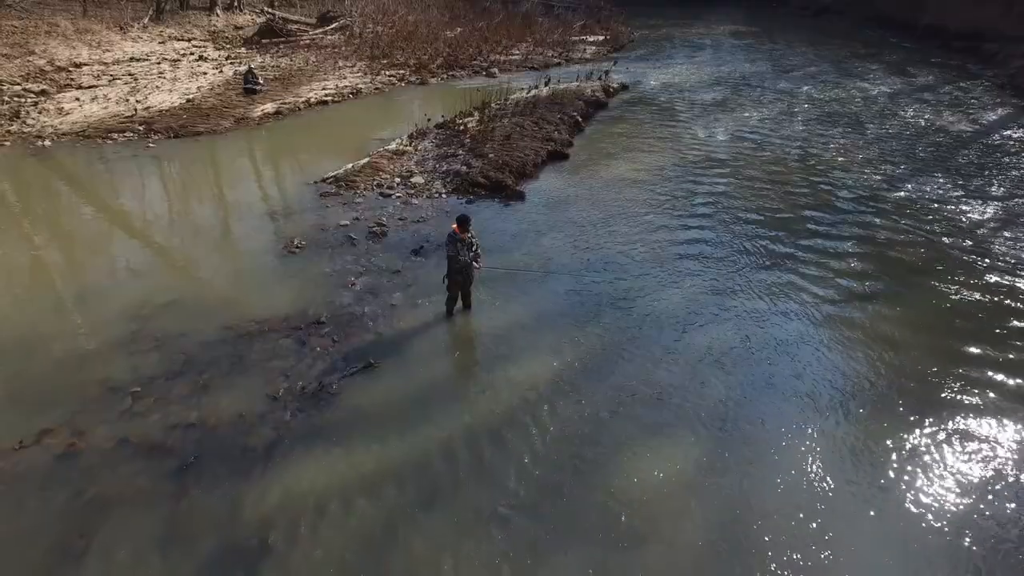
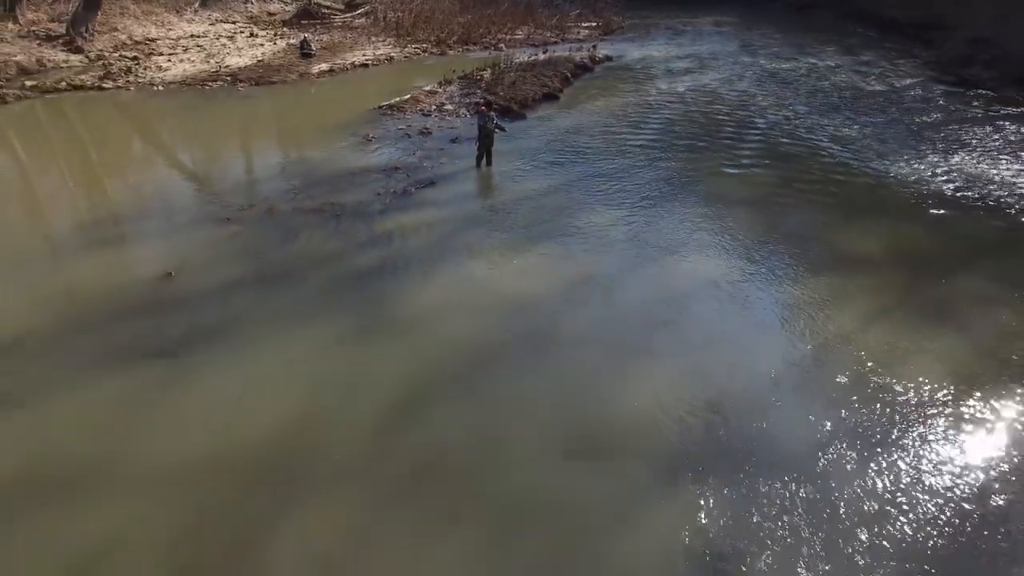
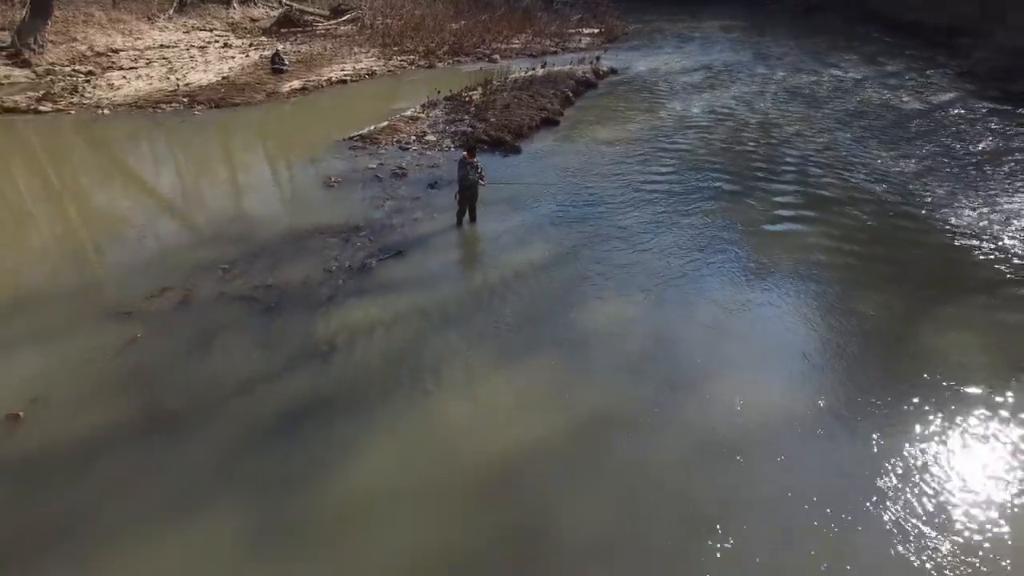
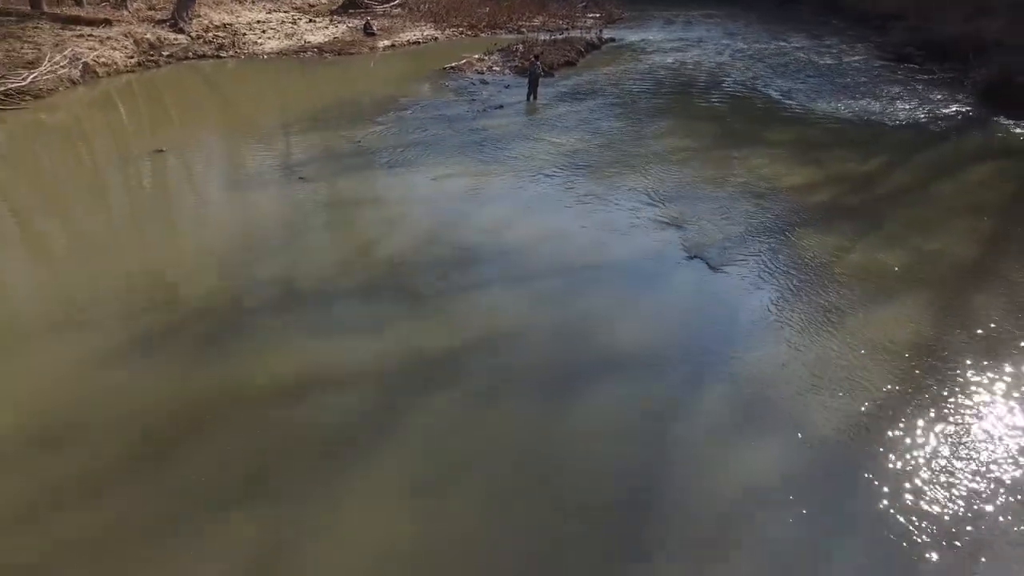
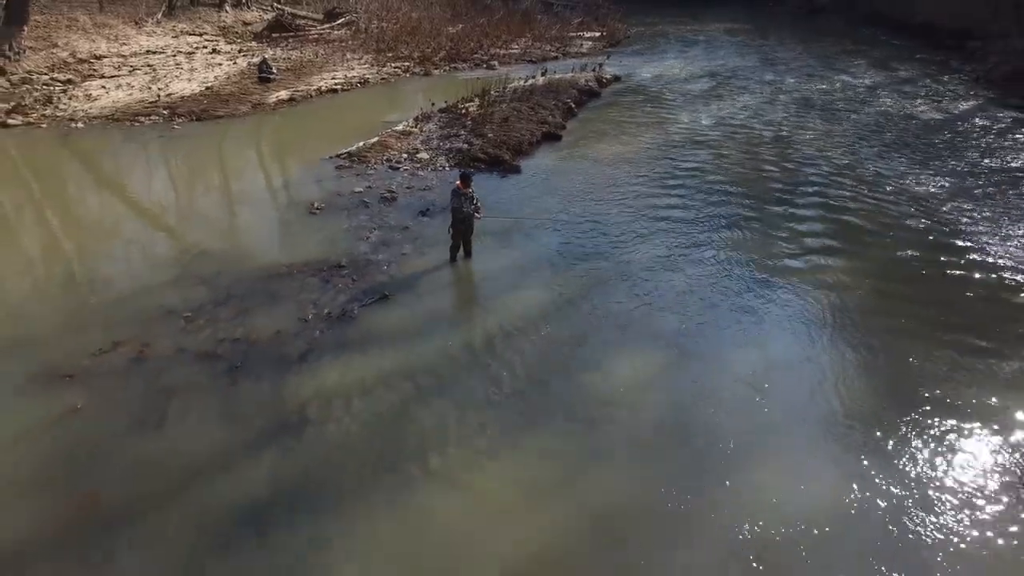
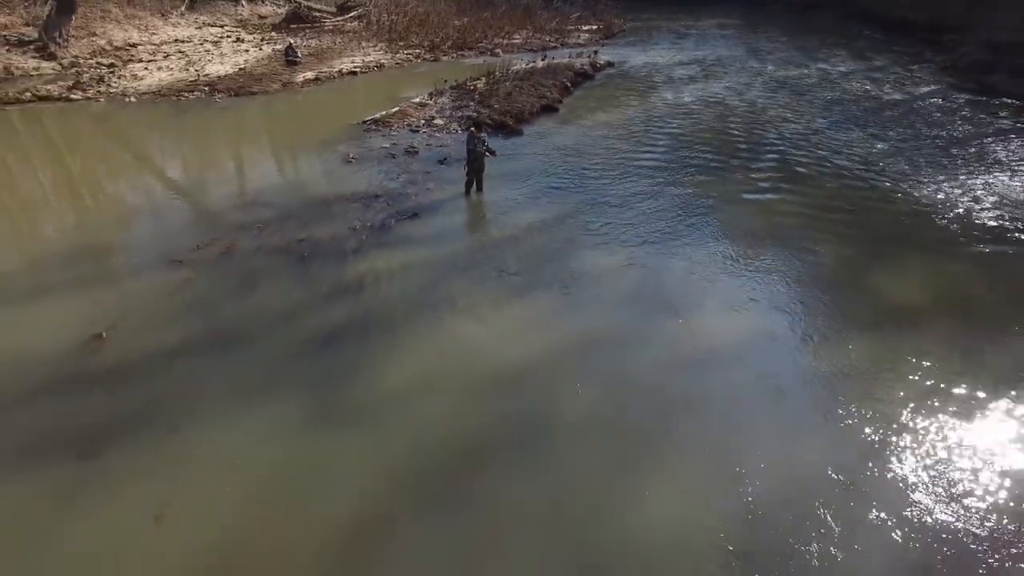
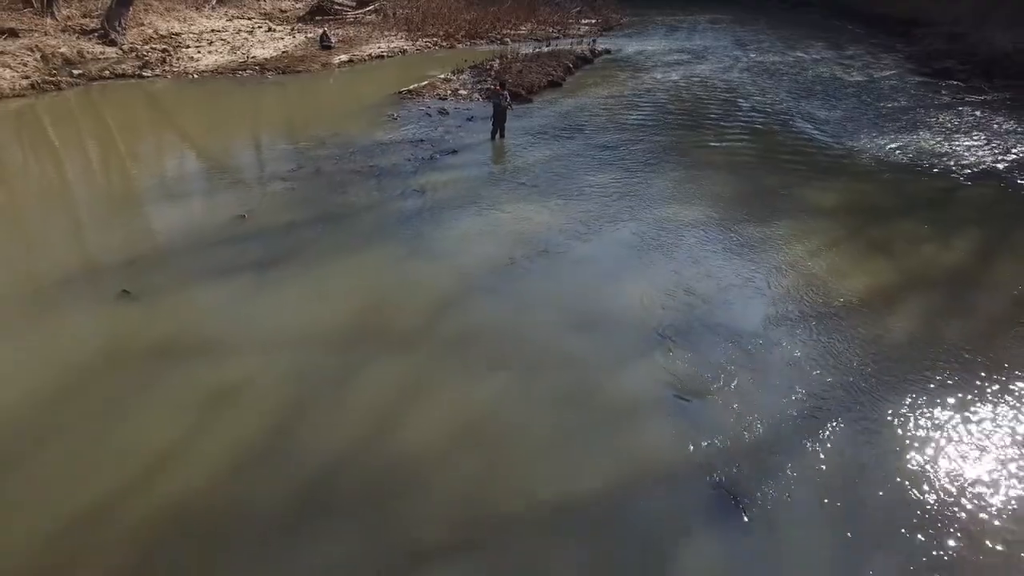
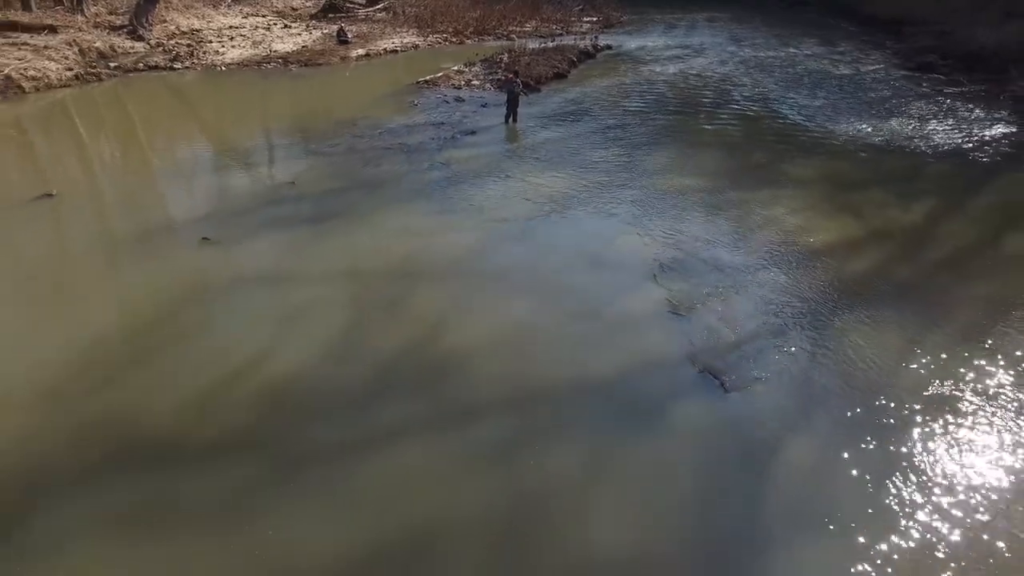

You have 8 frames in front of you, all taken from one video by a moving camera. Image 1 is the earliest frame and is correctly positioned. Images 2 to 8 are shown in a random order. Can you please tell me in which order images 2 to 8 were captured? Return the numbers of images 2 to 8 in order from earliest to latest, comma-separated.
5, 3, 6, 2, 7, 8, 4
